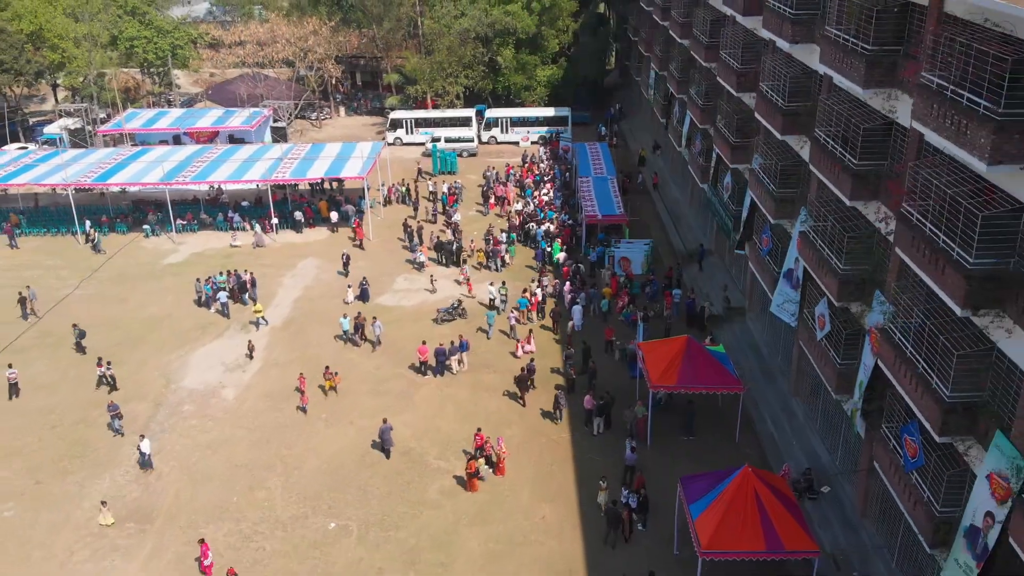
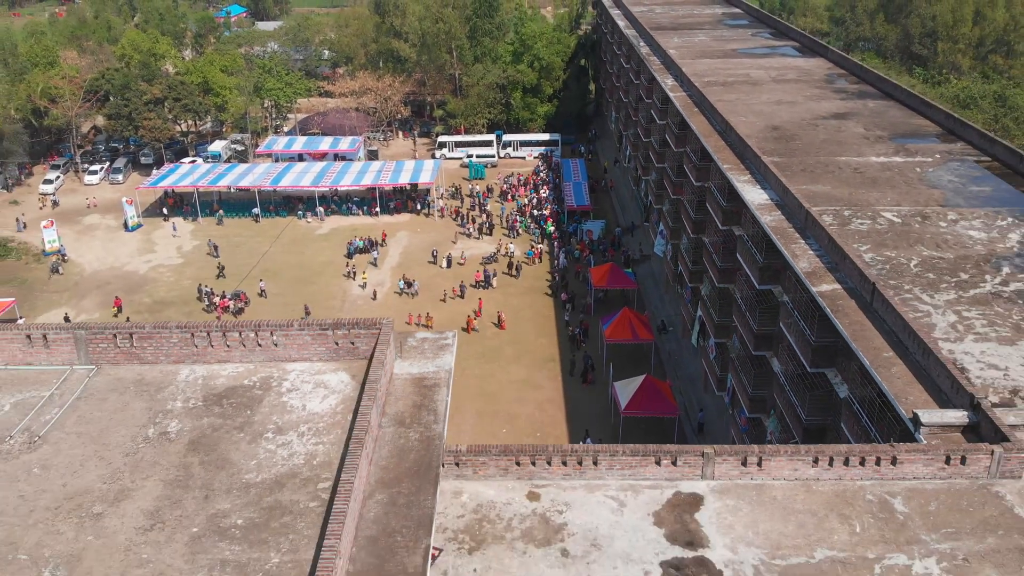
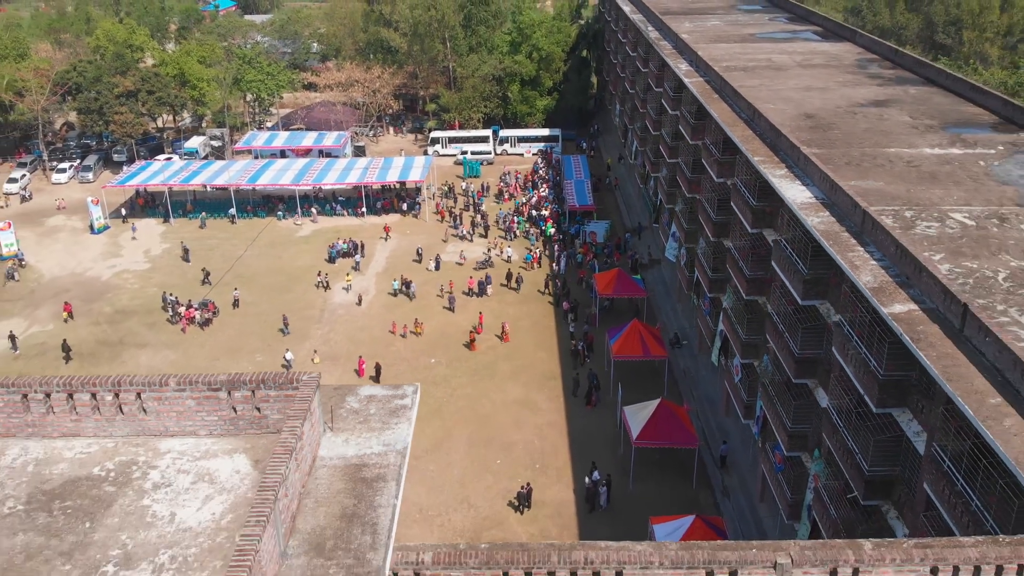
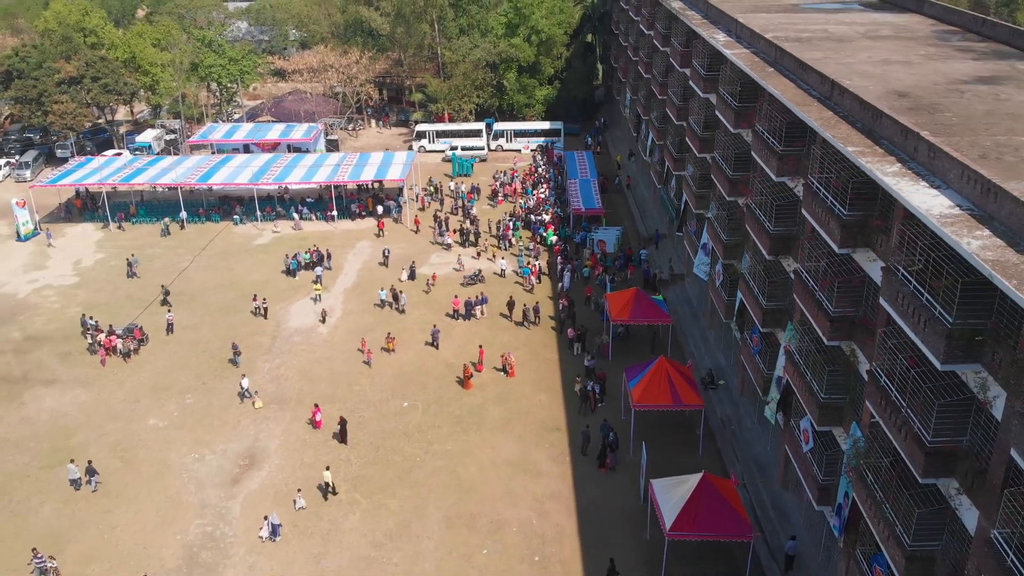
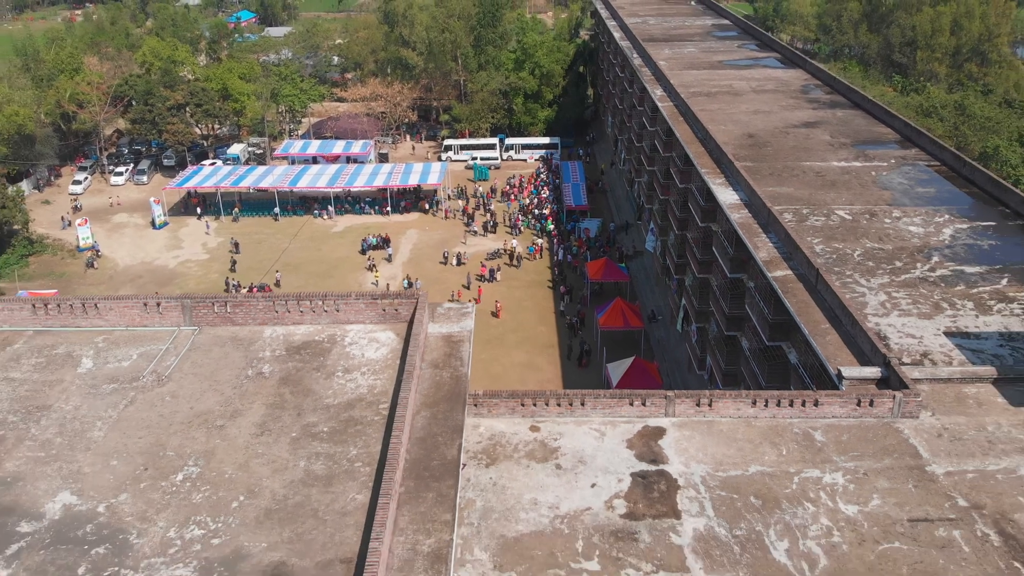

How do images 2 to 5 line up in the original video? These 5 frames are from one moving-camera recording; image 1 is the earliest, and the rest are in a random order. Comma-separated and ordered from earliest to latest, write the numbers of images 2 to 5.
4, 3, 2, 5
